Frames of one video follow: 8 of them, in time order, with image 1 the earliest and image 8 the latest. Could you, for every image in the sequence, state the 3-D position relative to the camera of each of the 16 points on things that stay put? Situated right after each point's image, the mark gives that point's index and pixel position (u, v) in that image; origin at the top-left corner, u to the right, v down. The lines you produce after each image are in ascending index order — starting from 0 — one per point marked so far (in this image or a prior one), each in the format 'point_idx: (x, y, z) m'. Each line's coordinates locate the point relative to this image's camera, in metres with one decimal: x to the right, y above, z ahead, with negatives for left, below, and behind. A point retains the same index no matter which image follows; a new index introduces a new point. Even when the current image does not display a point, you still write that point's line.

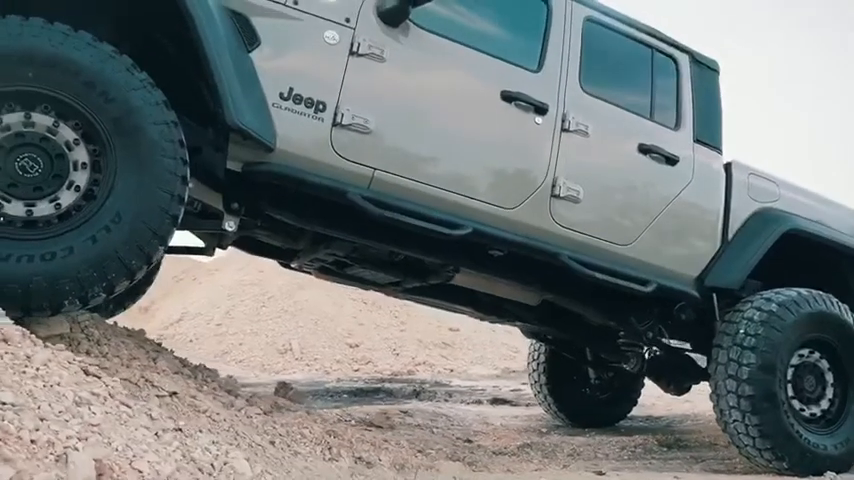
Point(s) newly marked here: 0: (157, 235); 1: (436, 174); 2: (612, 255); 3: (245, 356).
0: (-1.0, 0.0, +3.0) m
1: (0.0, +0.3, +3.7) m
2: (+1.0, -0.1, +4.1) m
3: (-2.6, -1.6, +11.9) m
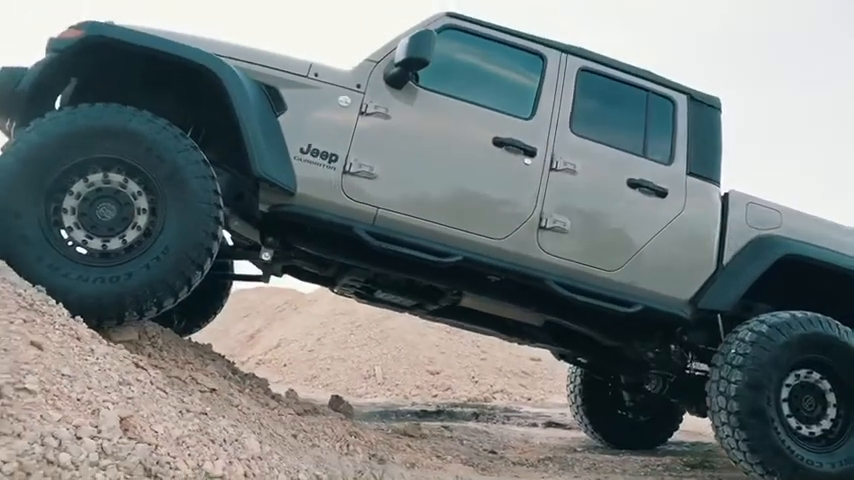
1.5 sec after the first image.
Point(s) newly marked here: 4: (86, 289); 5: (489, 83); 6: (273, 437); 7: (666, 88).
0: (-1.1, -0.1, +3.9) m
1: (0.0, +0.2, +4.4) m
2: (+1.0, -0.2, +4.6) m
3: (-1.5, -2.1, +12.7) m
4: (-1.5, -0.2, +3.7) m
5: (+0.3, +0.9, +4.7) m
6: (-0.7, -0.9, +3.9) m
7: (+1.5, +1.0, +5.1) m
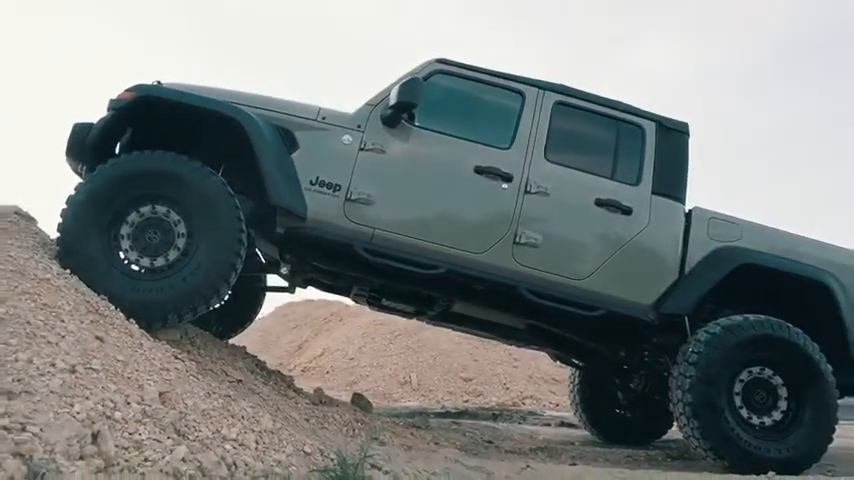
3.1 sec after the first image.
0: (-1.2, -0.2, +4.8) m
1: (0.0, +0.1, +5.2) m
2: (+0.9, -0.3, +5.4) m
3: (-0.9, -2.4, +13.6) m
4: (-1.6, -0.3, +4.7) m
5: (+0.3, +0.8, +5.5) m
6: (-0.8, -1.0, +4.8) m
7: (+1.5, +0.9, +5.9) m
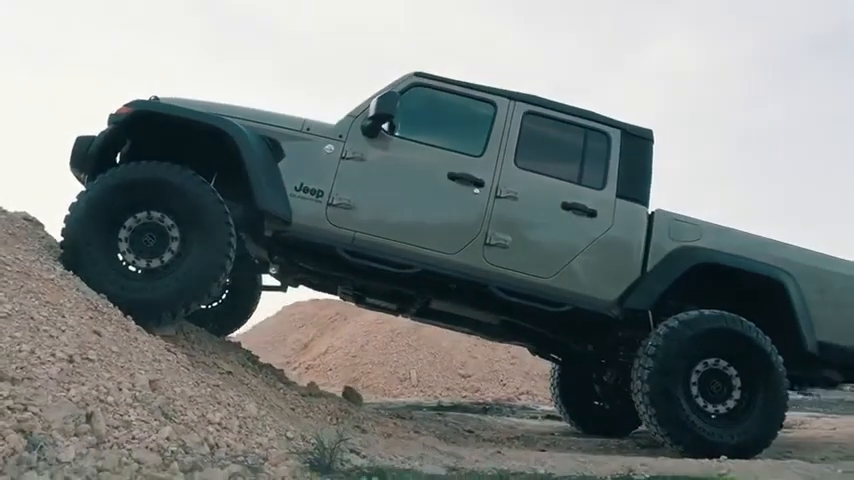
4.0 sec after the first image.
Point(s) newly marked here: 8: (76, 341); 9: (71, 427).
0: (-1.3, -0.2, +5.2) m
1: (-0.2, +0.1, +5.6) m
2: (+0.8, -0.3, +5.8) m
3: (-0.9, -2.4, +14.0) m
4: (-1.8, -0.3, +5.1) m
5: (+0.1, +0.8, +5.9) m
6: (-1.0, -1.0, +5.2) m
7: (+1.3, +0.9, +6.2) m
8: (-1.7, -0.5, +4.0) m
9: (-1.4, -0.7, +3.2) m
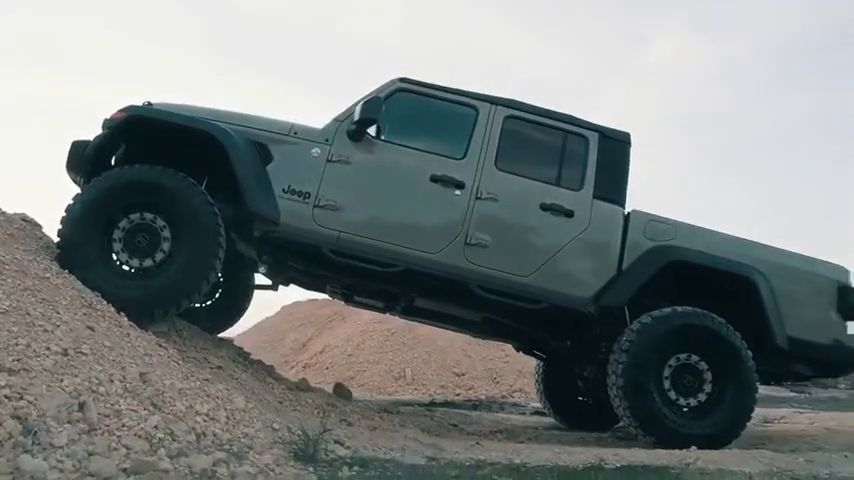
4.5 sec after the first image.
0: (-1.5, -0.2, +5.4) m
1: (-0.3, +0.1, +5.9) m
2: (+0.7, -0.3, +6.0) m
3: (-1.0, -2.4, +14.2) m
4: (-1.9, -0.3, +5.3) m
5: (0.0, +0.8, +6.1) m
6: (-1.1, -1.0, +5.4) m
7: (+1.2, +0.9, +6.4) m
8: (-1.8, -0.5, +4.2) m
9: (-1.5, -0.7, +3.5) m
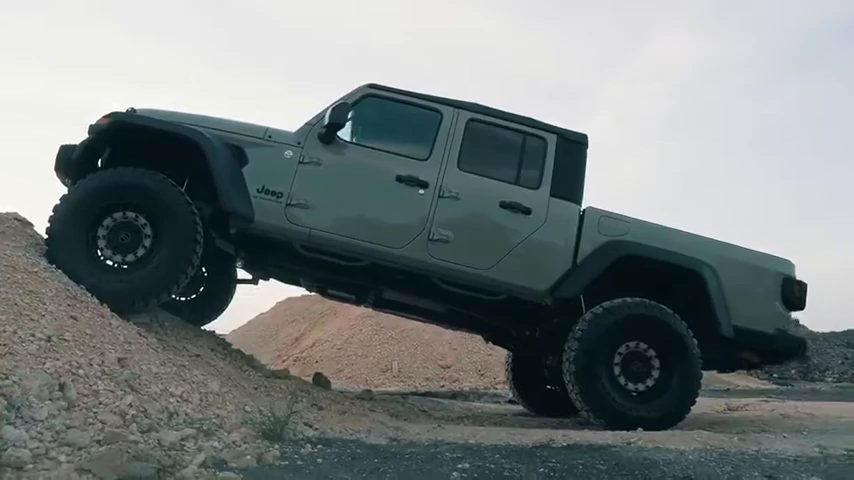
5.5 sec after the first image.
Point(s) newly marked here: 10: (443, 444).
0: (-1.7, -0.2, +5.8) m
1: (-0.6, +0.1, +6.3) m
2: (+0.4, -0.3, +6.4) m
3: (-1.3, -2.3, +14.7) m
4: (-2.2, -0.3, +5.7) m
5: (-0.3, +0.8, +6.5) m
6: (-1.3, -1.0, +5.8) m
7: (+0.9, +0.9, +6.8) m
8: (-2.1, -0.5, +4.6) m
9: (-1.8, -0.7, +3.9) m
10: (+0.1, -1.3, +5.4) m
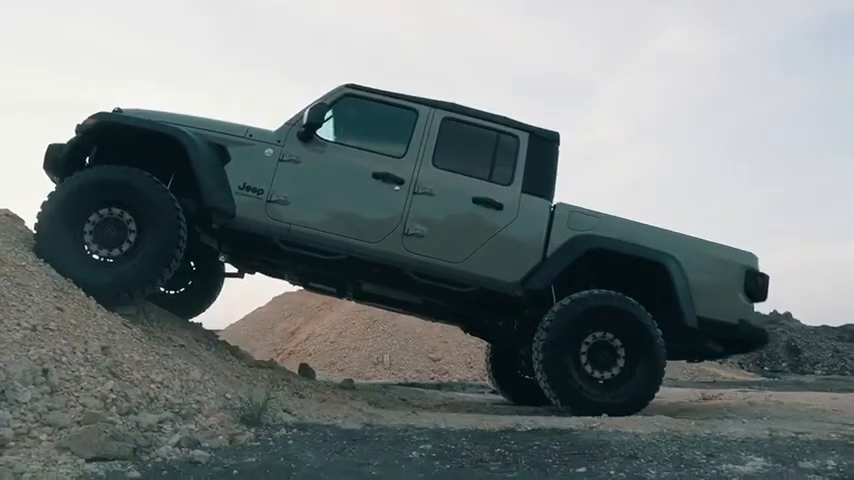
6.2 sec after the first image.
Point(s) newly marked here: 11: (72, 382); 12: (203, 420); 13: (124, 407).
0: (-1.9, -0.2, +6.1) m
1: (-0.8, +0.1, +6.5) m
2: (+0.2, -0.2, +6.6) m
3: (-1.5, -2.3, +14.9) m
4: (-2.4, -0.3, +6.0) m
5: (-0.5, +0.8, +6.8) m
6: (-1.5, -1.0, +6.1) m
7: (+0.7, +1.0, +7.1) m
8: (-2.3, -0.4, +4.9) m
9: (-2.0, -0.7, +4.1) m
10: (-0.1, -1.3, +5.7) m
11: (-1.8, -0.7, +4.3) m
12: (-1.3, -1.0, +4.8) m
13: (-1.6, -0.9, +4.3) m
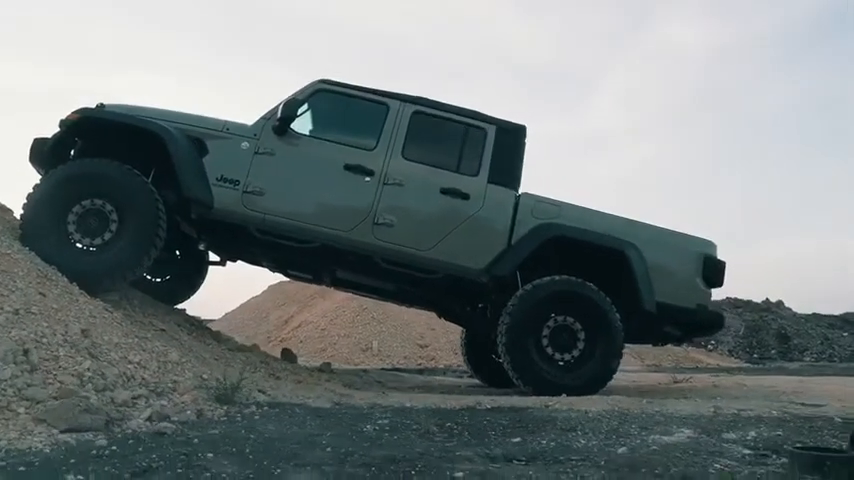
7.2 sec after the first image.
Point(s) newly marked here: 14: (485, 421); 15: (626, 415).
0: (-2.2, -0.1, +6.4) m
1: (-1.0, +0.2, +6.8) m
2: (0.0, -0.1, +7.0) m
3: (-1.7, -2.1, +15.3) m
4: (-2.6, -0.2, +6.3) m
5: (-0.7, +0.9, +7.1) m
6: (-1.8, -0.9, +6.4) m
7: (+0.5, +1.1, +7.4) m
8: (-2.5, -0.4, +5.2) m
9: (-2.2, -0.6, +4.5) m
10: (-0.3, -1.2, +6.0) m
11: (-2.1, -0.7, +4.6) m
12: (-1.5, -1.0, +5.1) m
13: (-1.8, -0.8, +4.6) m
14: (+0.3, -1.1, +5.0) m
15: (+1.3, -1.1, +5.4) m
